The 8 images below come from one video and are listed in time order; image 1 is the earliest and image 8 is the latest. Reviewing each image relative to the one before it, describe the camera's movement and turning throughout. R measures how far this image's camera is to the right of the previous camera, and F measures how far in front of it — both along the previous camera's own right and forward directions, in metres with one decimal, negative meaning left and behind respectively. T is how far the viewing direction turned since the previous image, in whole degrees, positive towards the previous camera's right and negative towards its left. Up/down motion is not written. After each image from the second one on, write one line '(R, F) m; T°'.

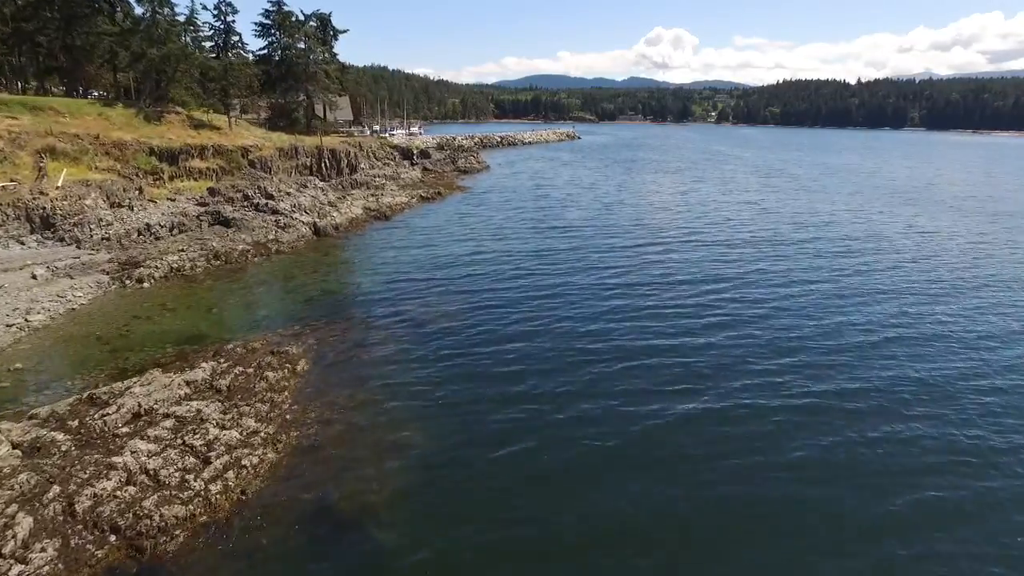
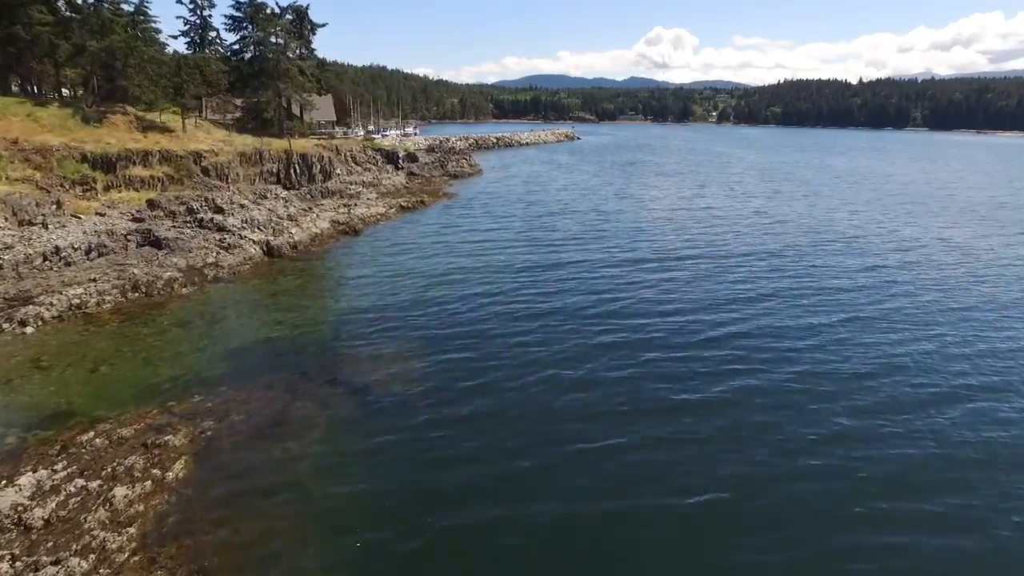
(+0.8, +5.0) m; 0°
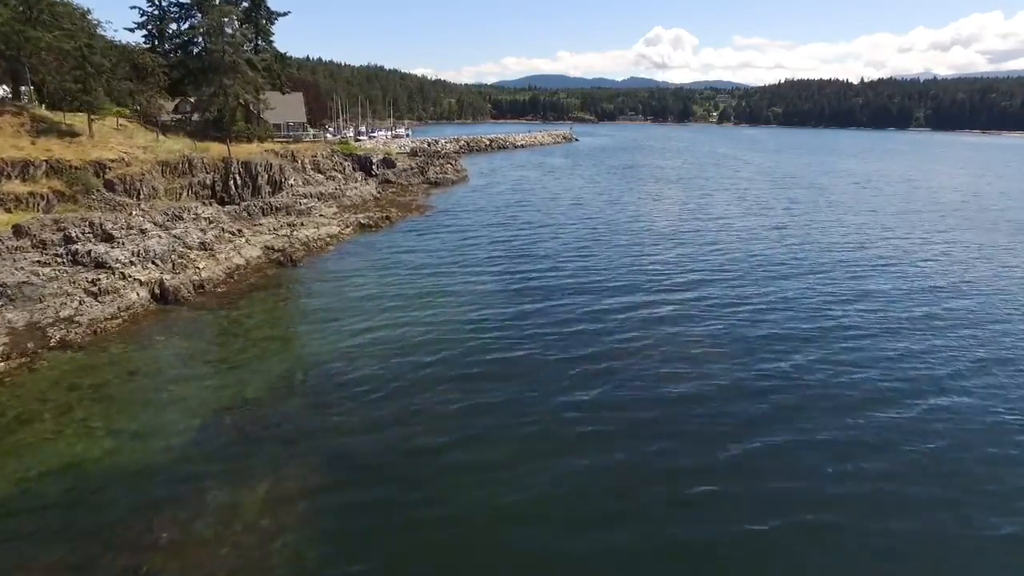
(+1.3, +7.5) m; 0°
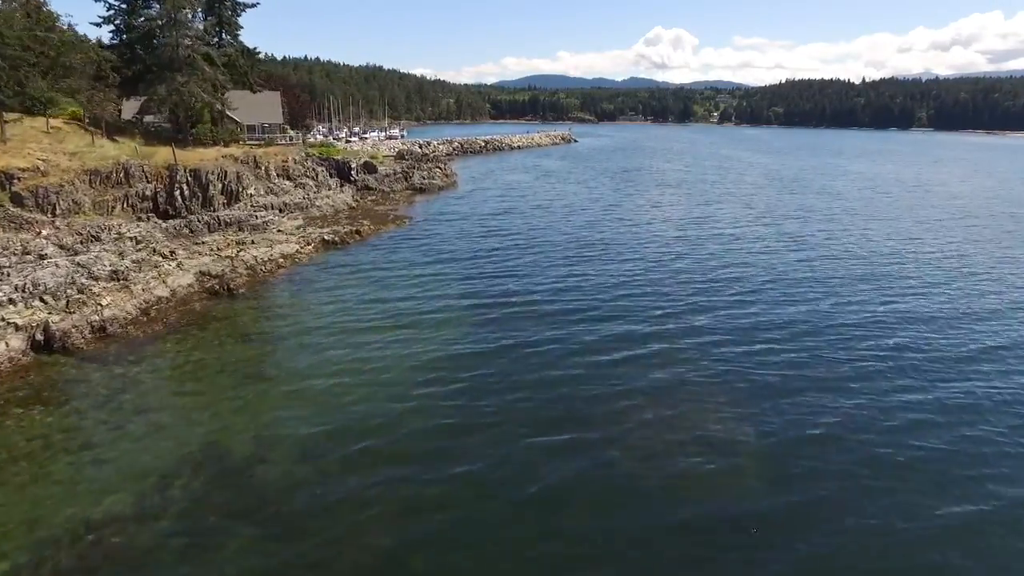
(+0.8, +5.0) m; 0°
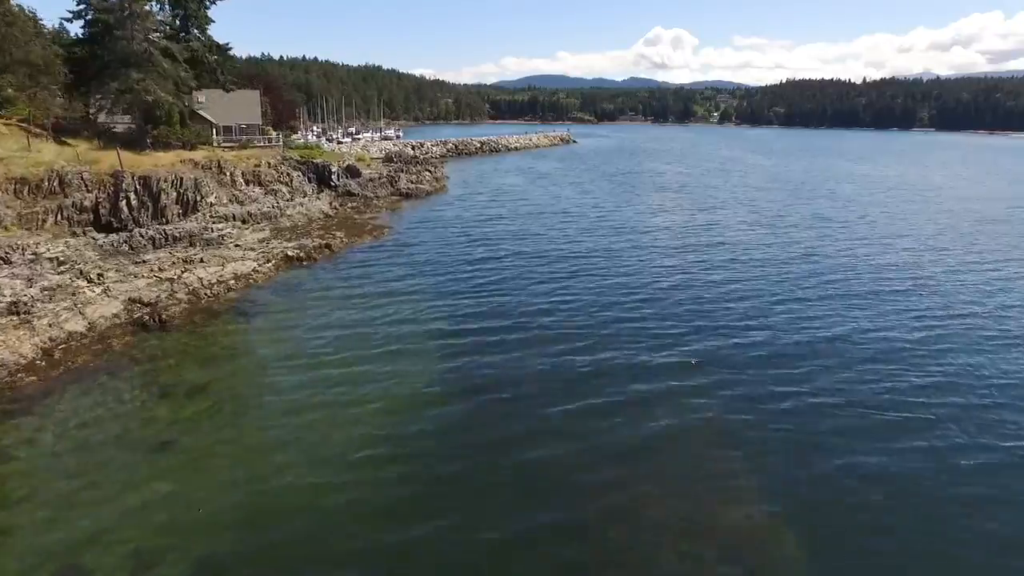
(+0.7, +3.8) m; 0°
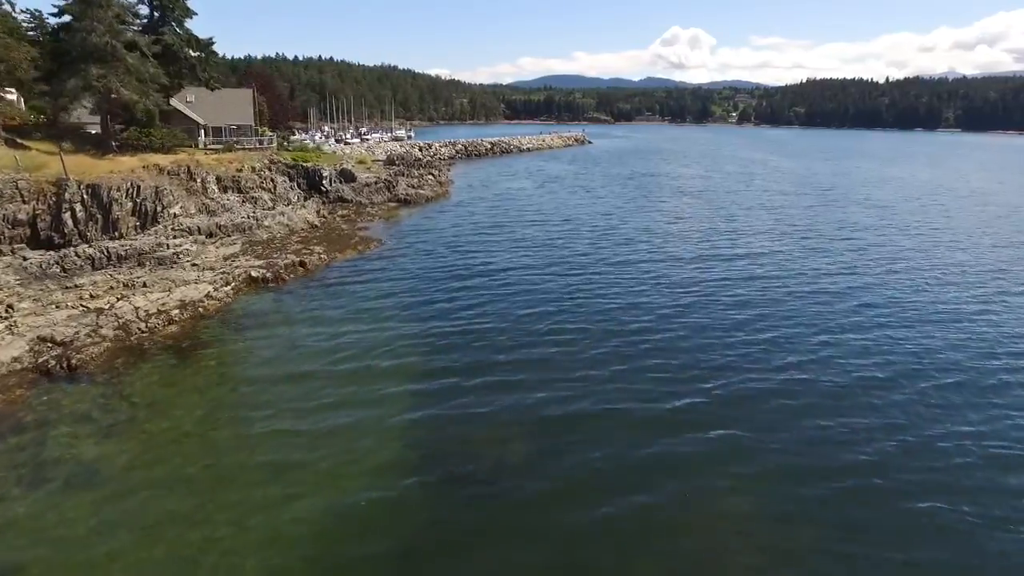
(+0.8, +4.3) m; -1°
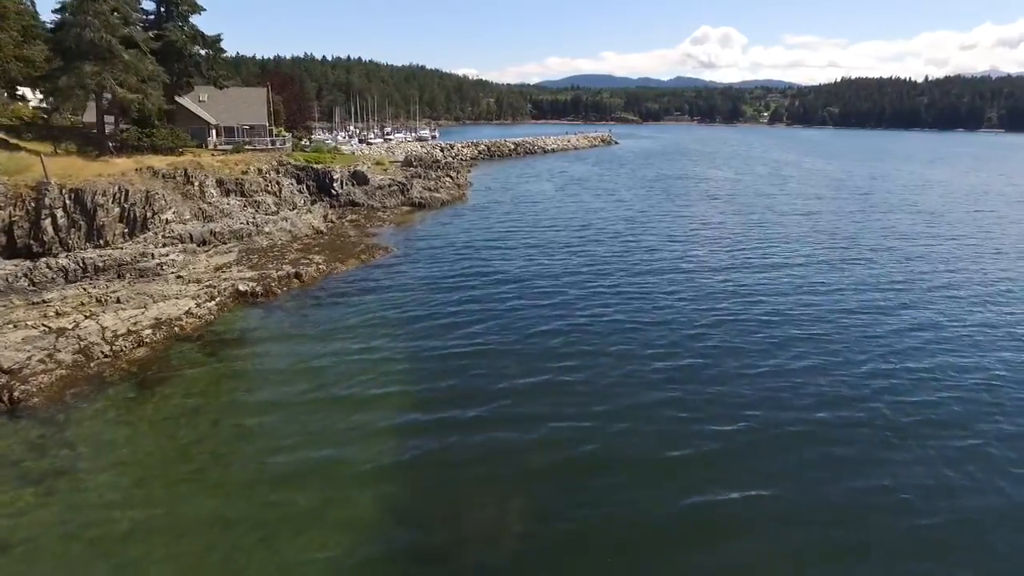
(+0.6, +2.6) m; -2°
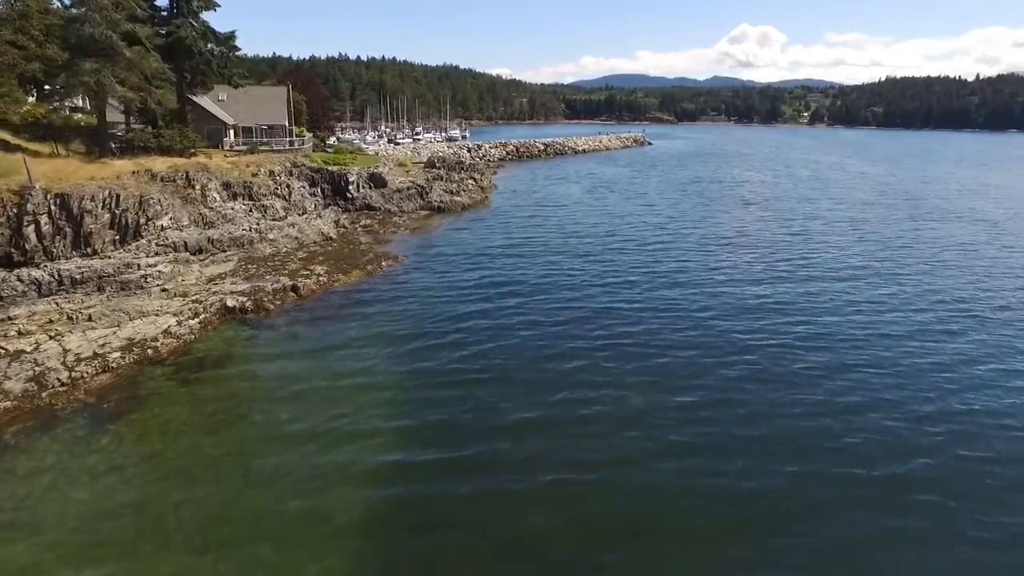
(+0.7, +2.6) m; -3°
